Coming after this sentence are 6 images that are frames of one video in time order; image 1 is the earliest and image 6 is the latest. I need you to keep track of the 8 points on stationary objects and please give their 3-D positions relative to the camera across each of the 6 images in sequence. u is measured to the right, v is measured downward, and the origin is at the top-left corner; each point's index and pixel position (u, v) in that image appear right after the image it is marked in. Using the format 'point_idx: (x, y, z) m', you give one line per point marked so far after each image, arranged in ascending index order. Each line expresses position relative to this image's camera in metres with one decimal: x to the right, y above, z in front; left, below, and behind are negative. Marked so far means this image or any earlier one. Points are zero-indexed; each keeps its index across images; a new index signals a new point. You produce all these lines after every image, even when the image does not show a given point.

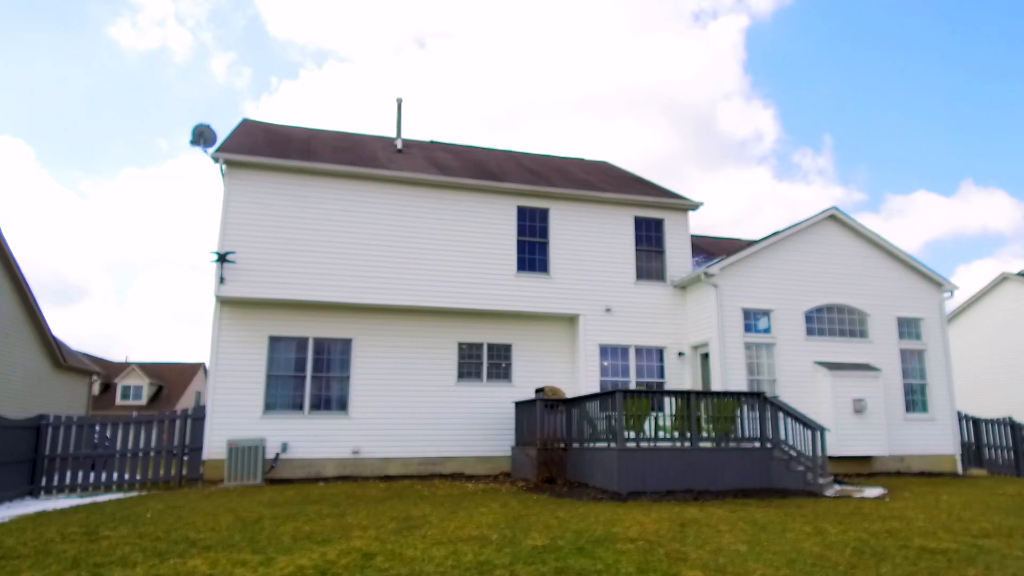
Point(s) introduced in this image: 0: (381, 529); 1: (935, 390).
0: (-1.5, -2.8, +7.6) m
1: (+10.6, -2.6, +16.6) m
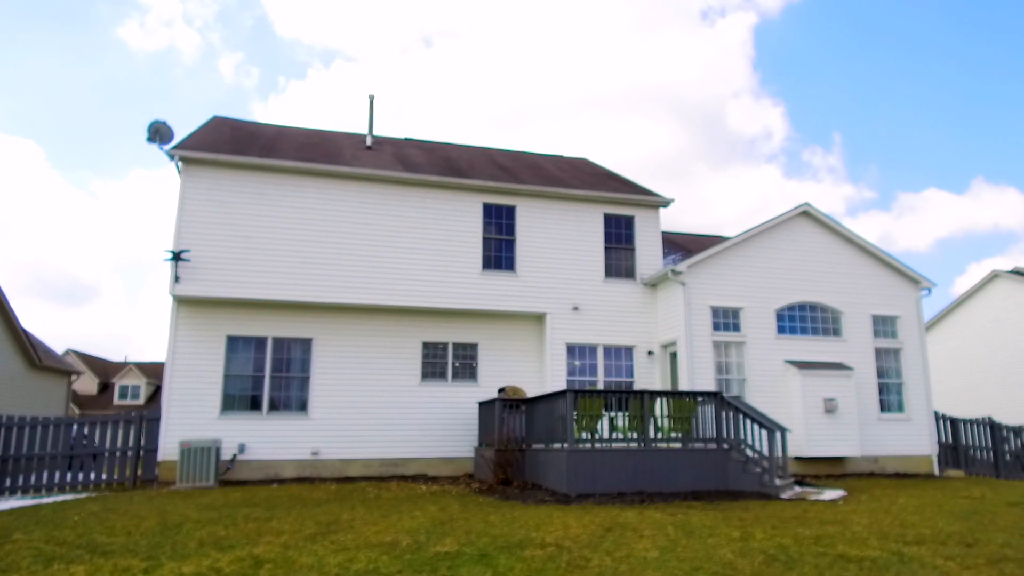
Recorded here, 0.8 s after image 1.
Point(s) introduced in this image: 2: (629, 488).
0: (-2.4, -2.7, +7.3) m
1: (+9.8, -2.5, +16.2) m
2: (+1.9, -3.3, +10.9) m
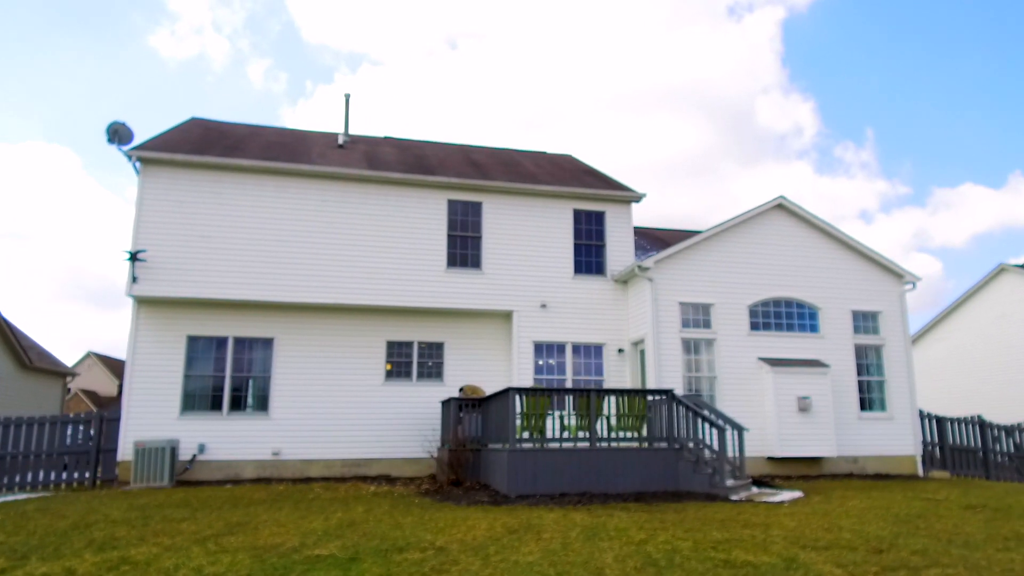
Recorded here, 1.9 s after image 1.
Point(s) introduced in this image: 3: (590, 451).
0: (-3.5, -2.7, +7.2) m
1: (+9.0, -2.3, +15.6) m
2: (+0.9, -3.2, +10.6) m
3: (+1.2, -2.7, +10.8) m
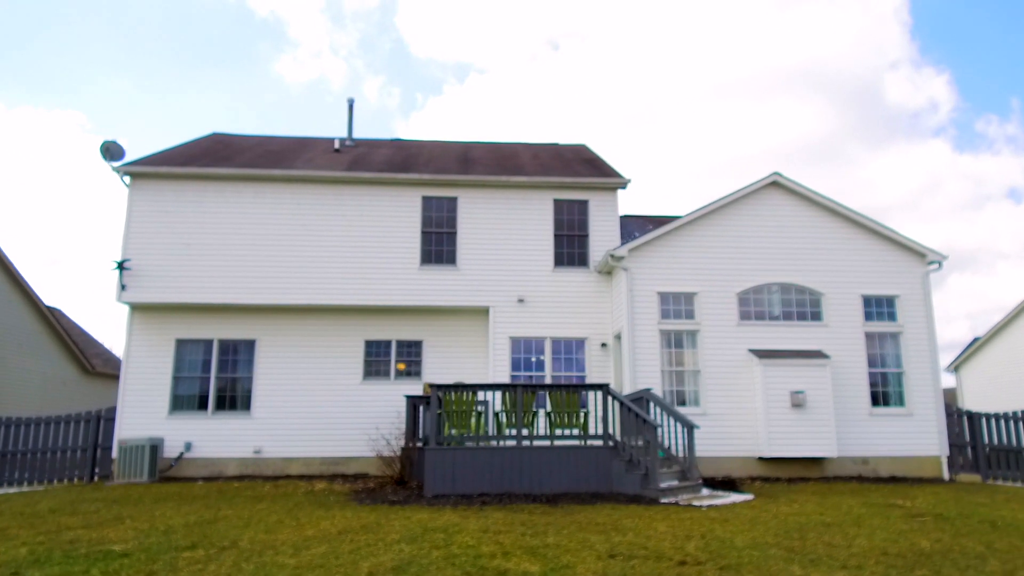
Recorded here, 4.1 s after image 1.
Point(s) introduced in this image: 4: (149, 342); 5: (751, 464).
0: (-5.1, -2.7, +7.5) m
1: (+8.5, -1.9, +14.0) m
2: (-0.3, -3.1, +10.2) m
3: (+0.1, -2.5, +10.4) m
4: (-8.2, -1.2, +14.9) m
5: (+4.9, -3.6, +13.4) m
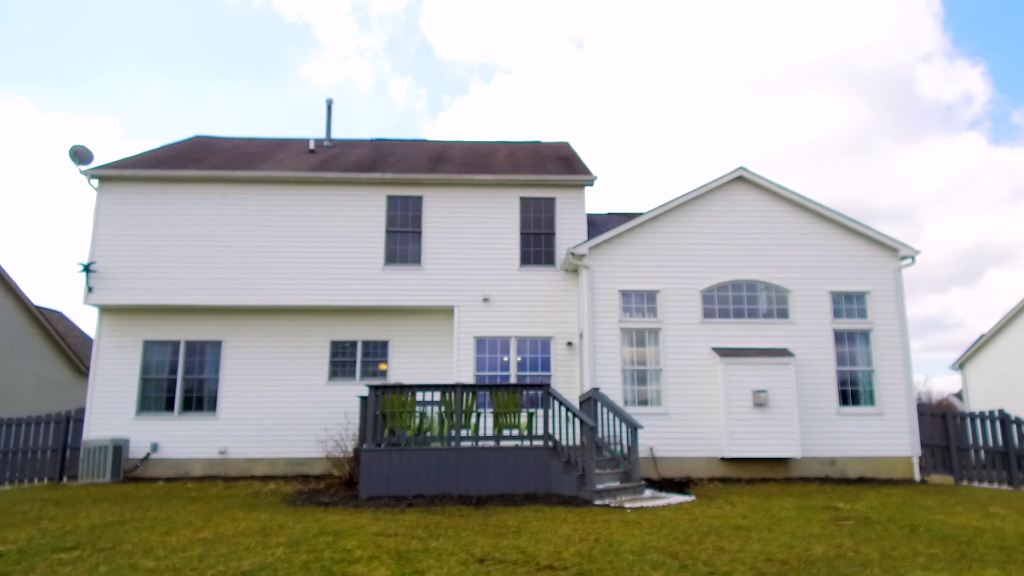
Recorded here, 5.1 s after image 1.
0: (-6.2, -2.7, +7.5) m
1: (+7.6, -1.8, +13.6) m
2: (-1.2, -3.1, +10.1) m
3: (-0.9, -2.5, +10.3) m
4: (-9.0, -1.3, +15.1) m
5: (+4.0, -3.5, +13.2) m
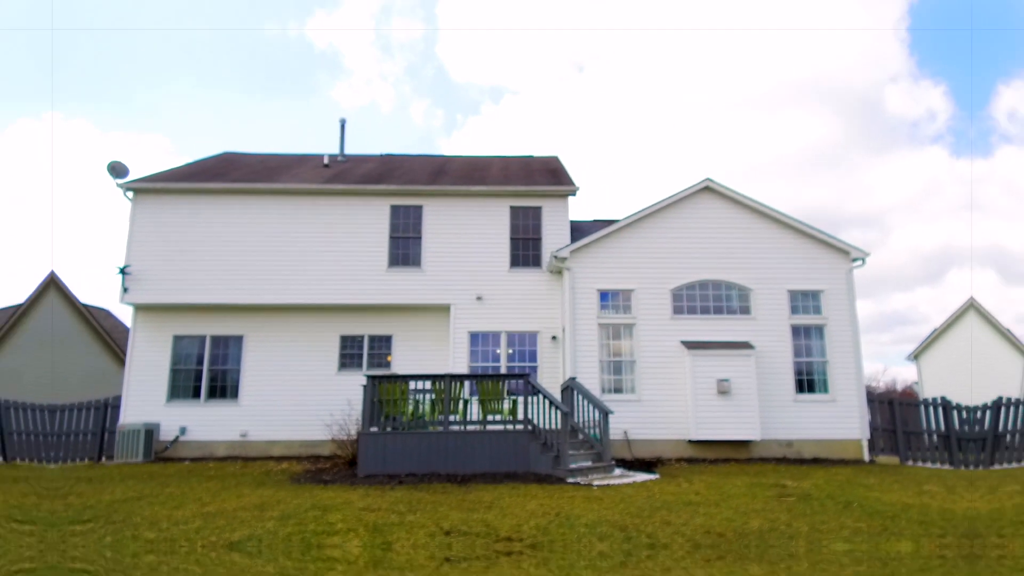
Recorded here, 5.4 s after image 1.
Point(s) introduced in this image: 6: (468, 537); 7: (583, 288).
0: (-6.4, -2.9, +9.1) m
1: (+7.4, -1.8, +15.1) m
2: (-1.4, -3.2, +11.7) m
3: (-1.1, -2.6, +11.8) m
4: (-9.2, -1.3, +16.7) m
5: (+3.8, -3.5, +14.7) m
6: (-0.4, -2.4, +6.8) m
7: (+1.7, 0.0, +15.3) m
